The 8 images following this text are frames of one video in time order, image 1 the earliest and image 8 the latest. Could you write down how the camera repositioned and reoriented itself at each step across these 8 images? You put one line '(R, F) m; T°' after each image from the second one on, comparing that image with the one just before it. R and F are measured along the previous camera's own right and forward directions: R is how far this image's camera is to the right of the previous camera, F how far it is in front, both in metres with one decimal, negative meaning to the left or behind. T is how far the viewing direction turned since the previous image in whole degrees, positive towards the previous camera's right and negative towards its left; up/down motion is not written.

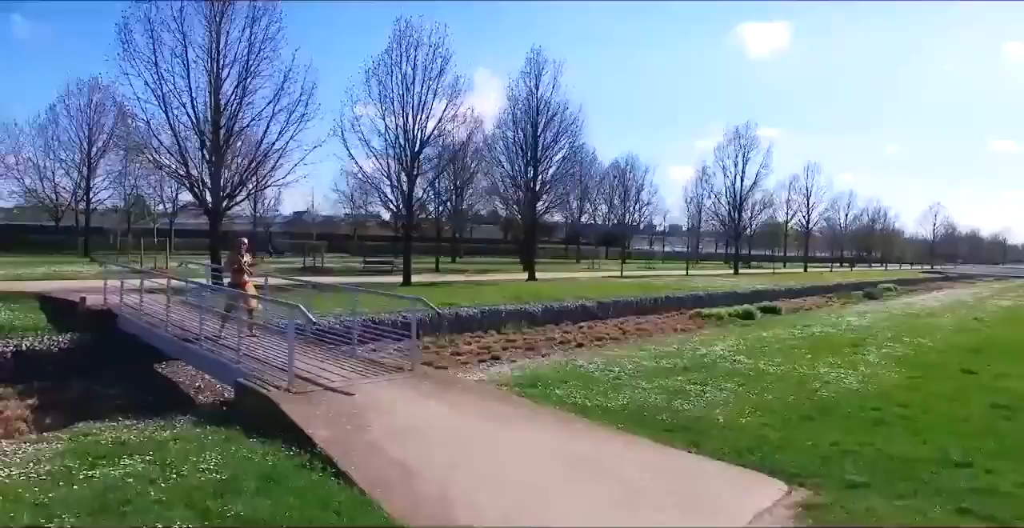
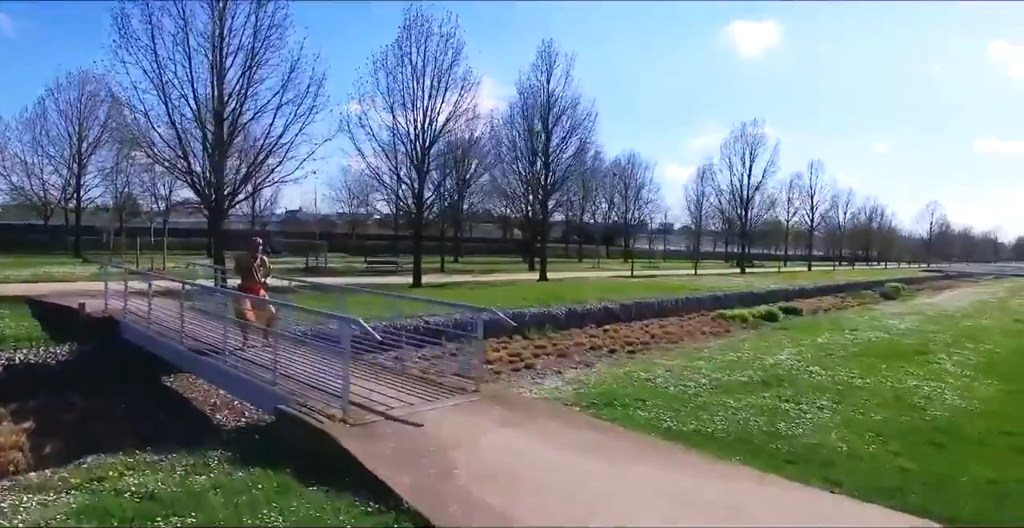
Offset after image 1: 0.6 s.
(-0.9, +1.2) m; +1°
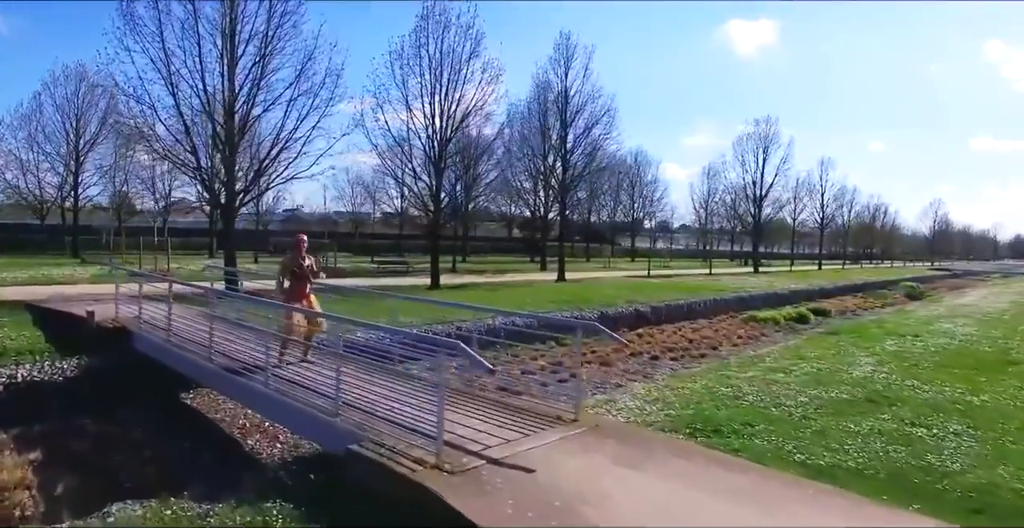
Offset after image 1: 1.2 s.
(-0.9, +1.2) m; 0°
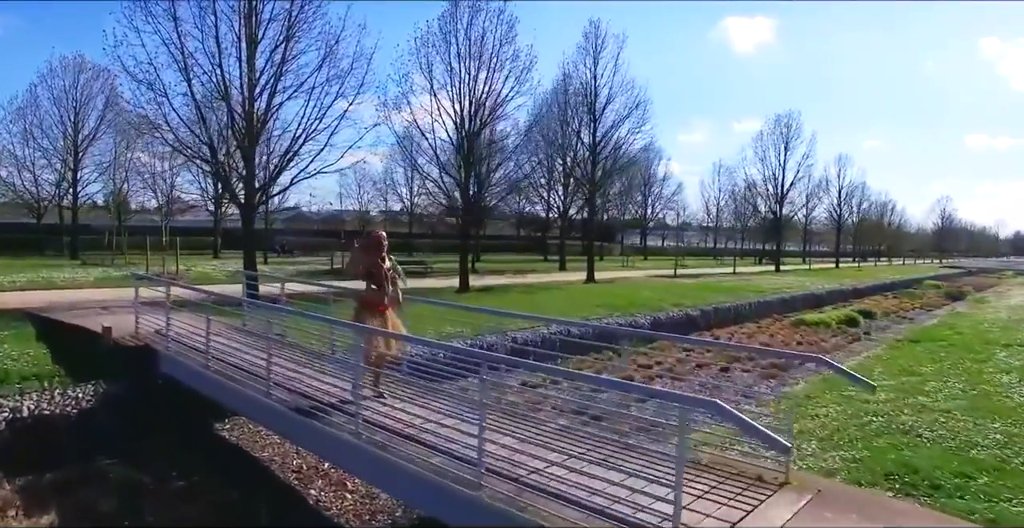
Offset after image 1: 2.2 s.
(-1.2, +1.6) m; 0°
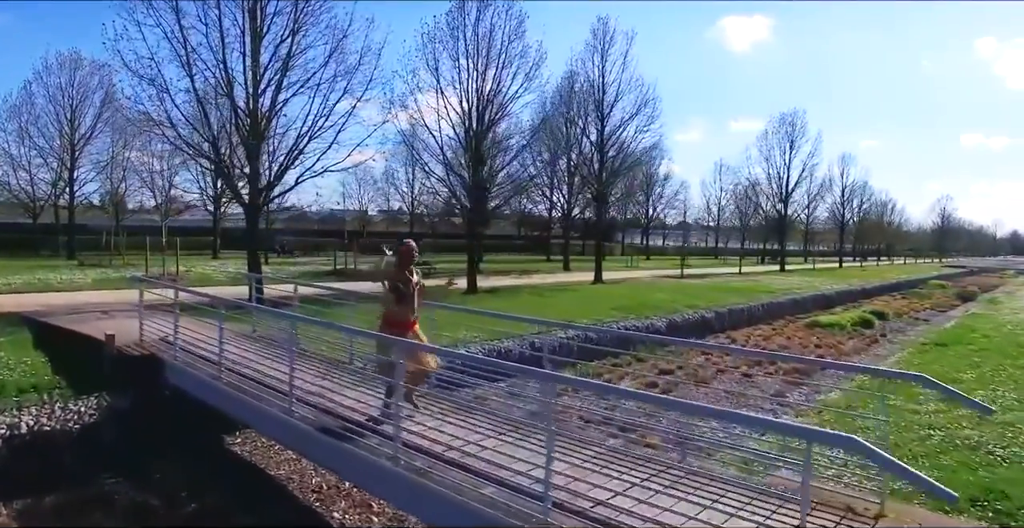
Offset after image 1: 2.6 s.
(-0.4, +0.5) m; 0°
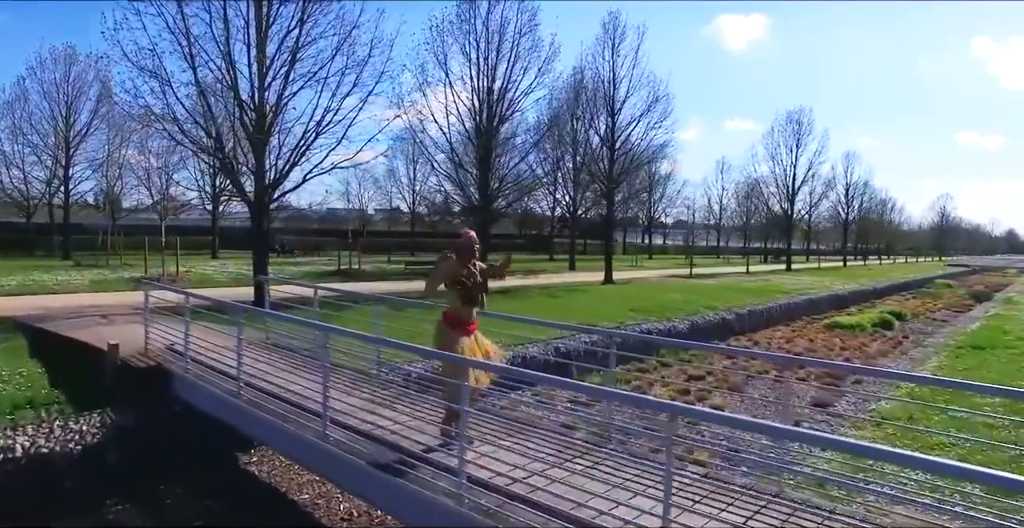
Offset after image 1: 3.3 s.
(-0.5, +0.7) m; 0°
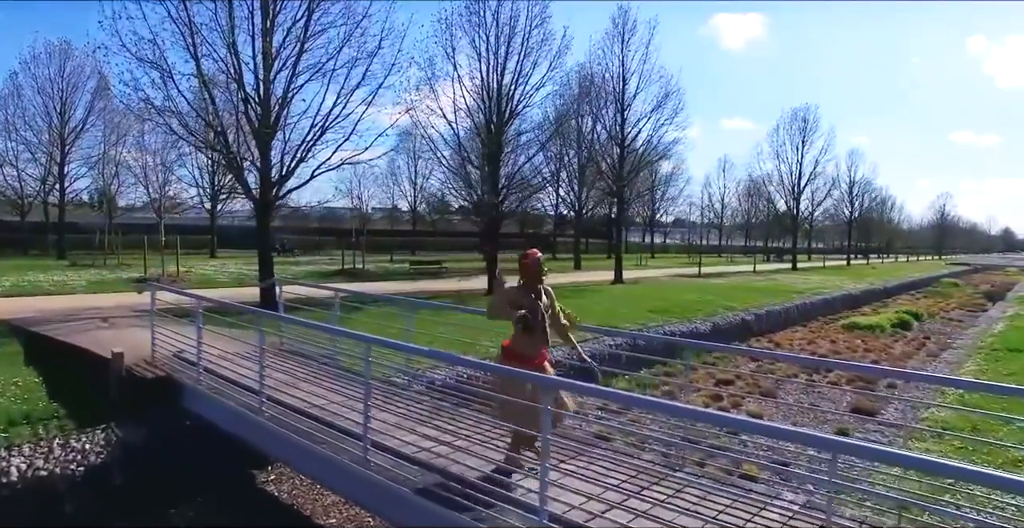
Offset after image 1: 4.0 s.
(-0.4, +0.6) m; 0°
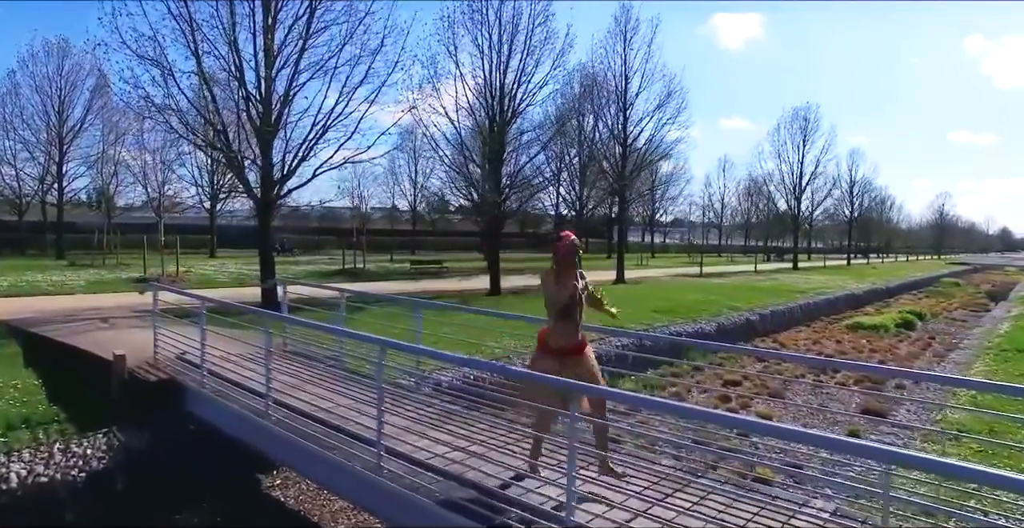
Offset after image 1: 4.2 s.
(-0.1, +0.2) m; 0°
